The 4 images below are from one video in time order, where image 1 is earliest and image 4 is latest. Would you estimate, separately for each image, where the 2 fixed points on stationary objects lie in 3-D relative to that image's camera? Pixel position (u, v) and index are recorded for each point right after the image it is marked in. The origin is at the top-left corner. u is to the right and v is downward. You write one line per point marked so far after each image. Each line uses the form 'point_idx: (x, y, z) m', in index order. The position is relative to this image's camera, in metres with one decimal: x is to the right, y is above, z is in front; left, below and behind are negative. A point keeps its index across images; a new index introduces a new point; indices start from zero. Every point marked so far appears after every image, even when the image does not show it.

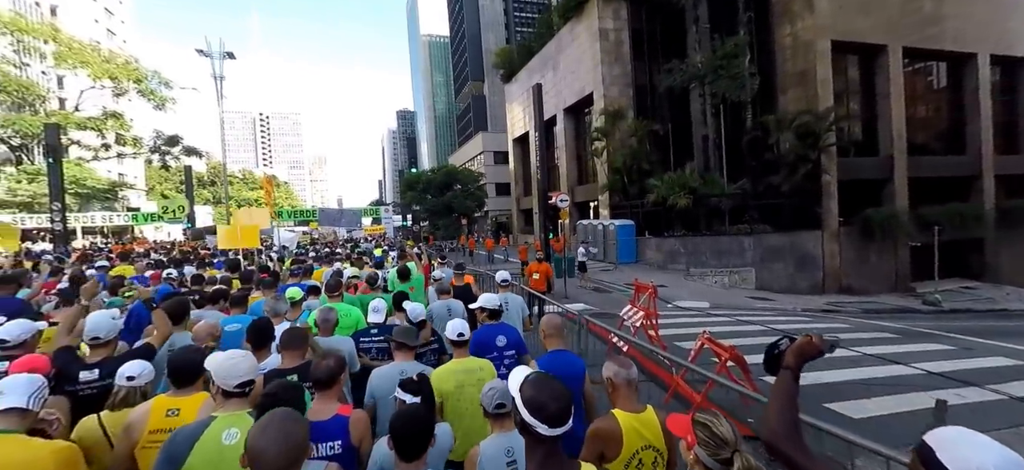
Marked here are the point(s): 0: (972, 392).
0: (+6.7, -2.3, +6.4) m
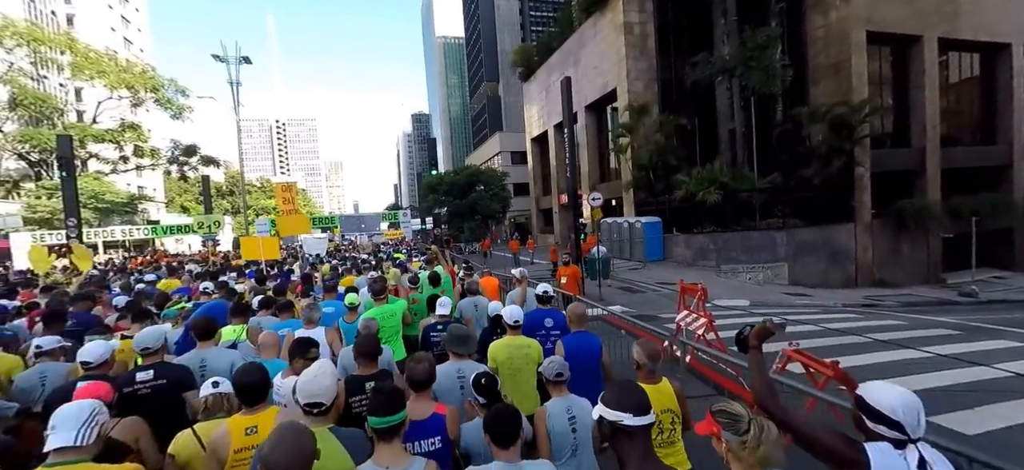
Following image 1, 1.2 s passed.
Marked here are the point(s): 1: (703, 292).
0: (+7.5, -2.2, +6.3) m
1: (+3.8, -1.1, +8.9) m
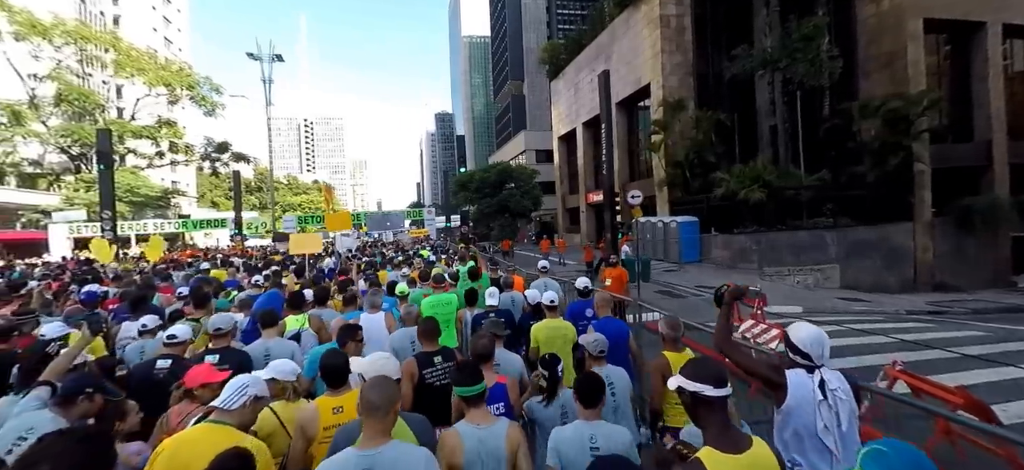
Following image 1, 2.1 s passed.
0: (+8.2, -2.1, +5.6) m
1: (+4.5, -1.0, +8.3) m
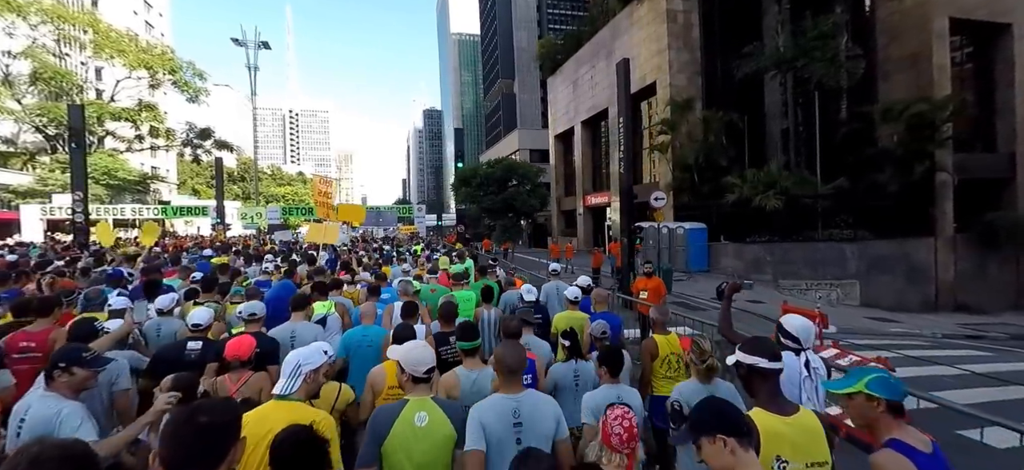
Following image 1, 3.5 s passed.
0: (+8.3, -2.4, +4.8) m
1: (+4.6, -1.2, +7.4) m
